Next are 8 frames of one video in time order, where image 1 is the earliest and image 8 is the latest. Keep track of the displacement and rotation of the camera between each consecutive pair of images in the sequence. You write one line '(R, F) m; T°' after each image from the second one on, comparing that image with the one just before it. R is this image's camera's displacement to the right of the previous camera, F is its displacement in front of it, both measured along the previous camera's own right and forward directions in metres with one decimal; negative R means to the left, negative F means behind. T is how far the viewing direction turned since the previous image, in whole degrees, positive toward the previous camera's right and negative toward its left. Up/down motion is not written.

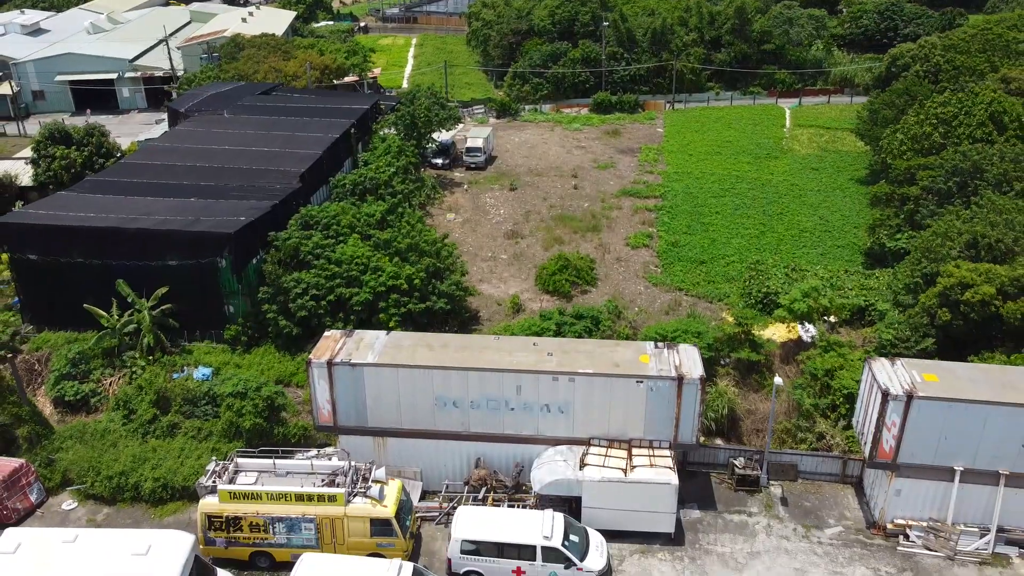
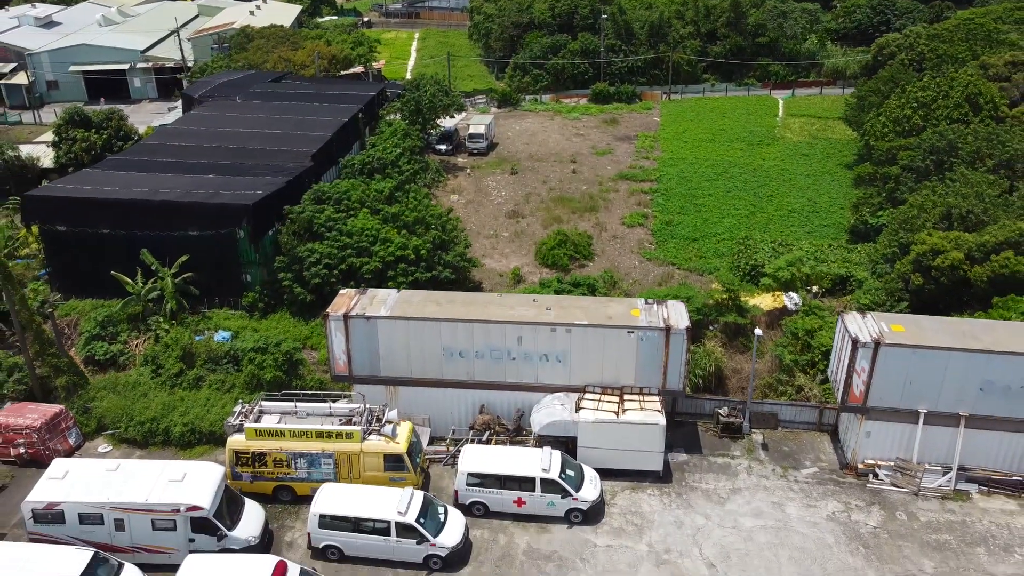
(0.0, -1.6) m; 0°
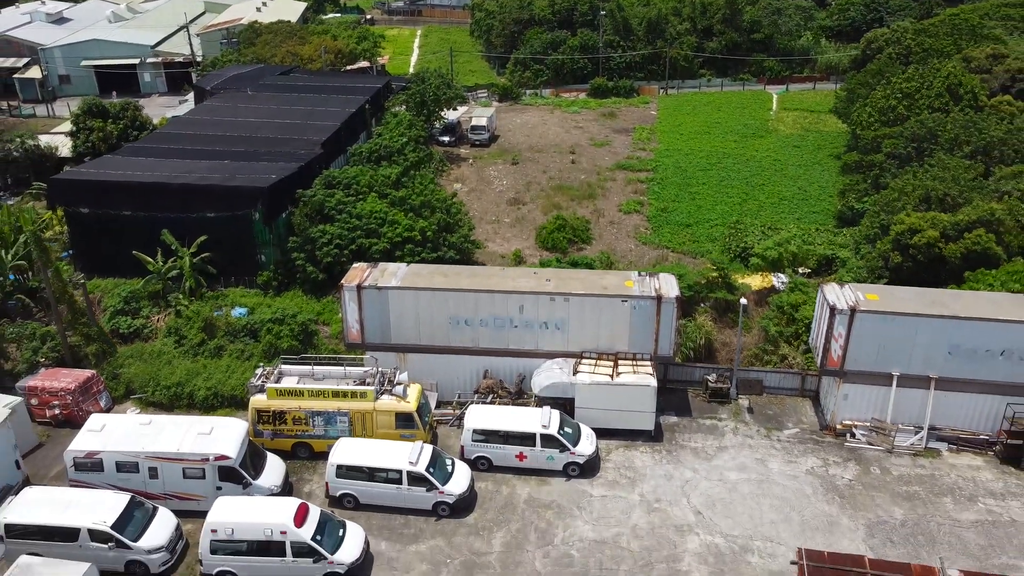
(0.0, -1.4) m; 0°
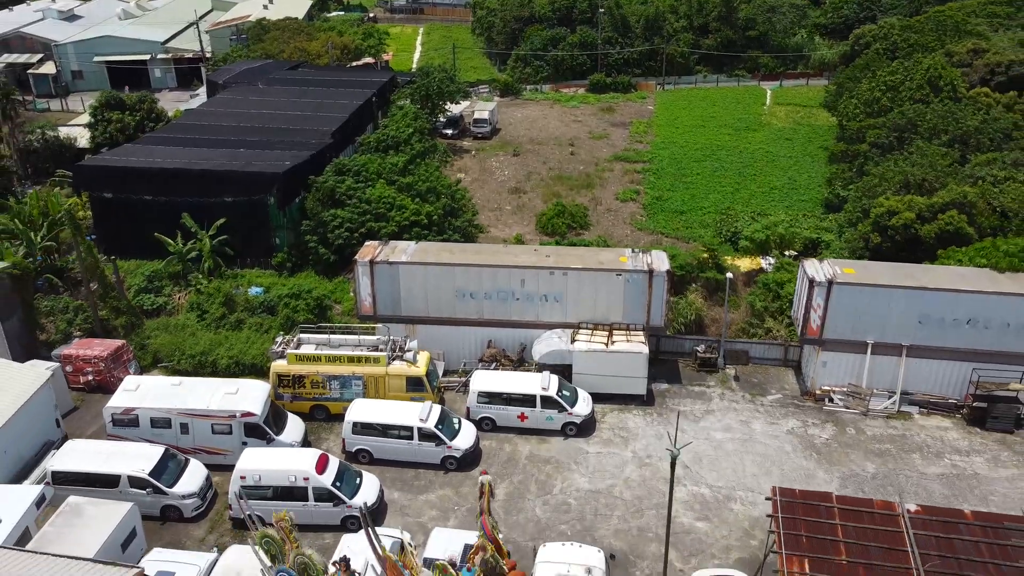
(0.0, -1.5) m; 0°
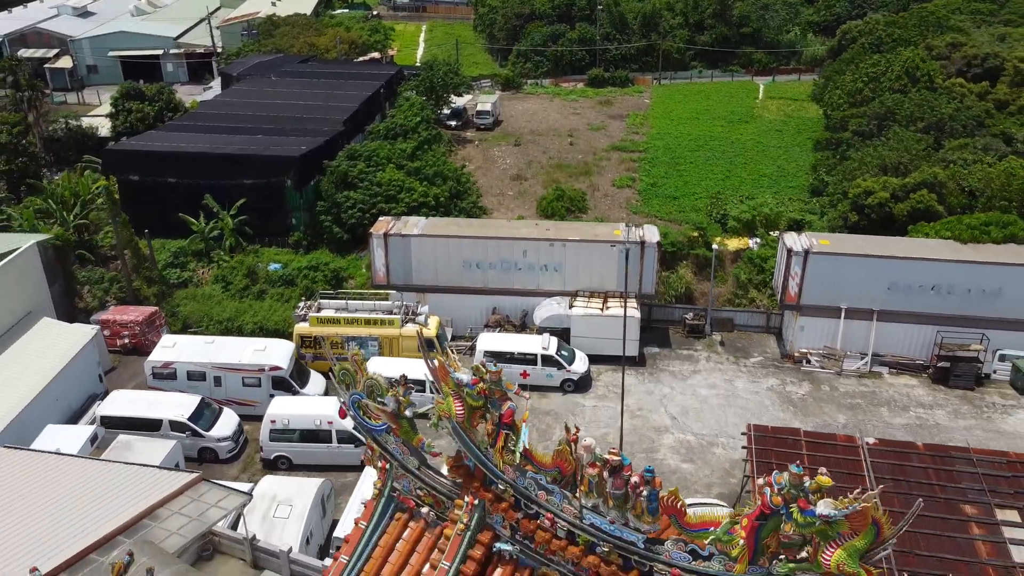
(-0.1, -1.9) m; 0°
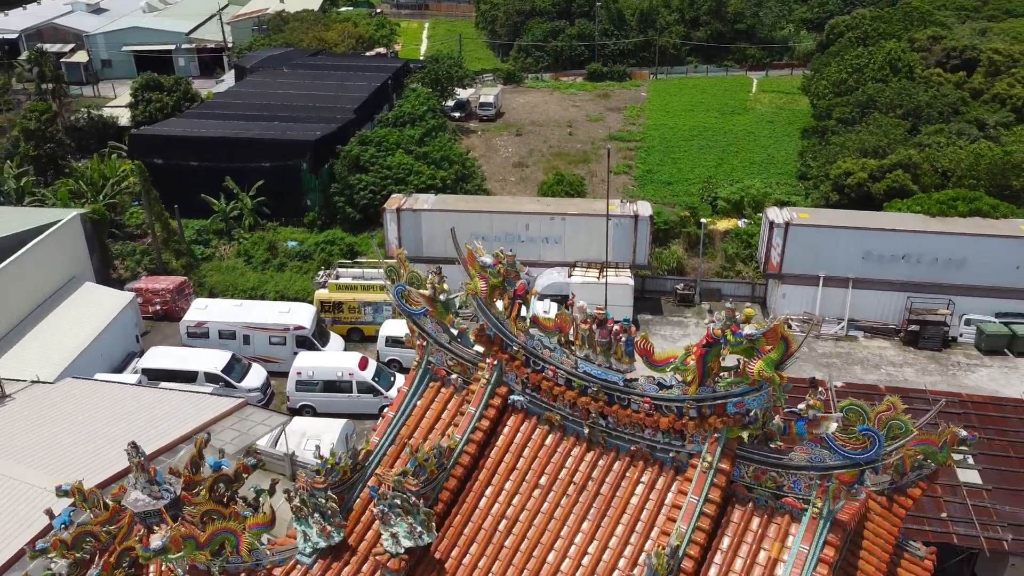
(-0.1, -1.9) m; 0°
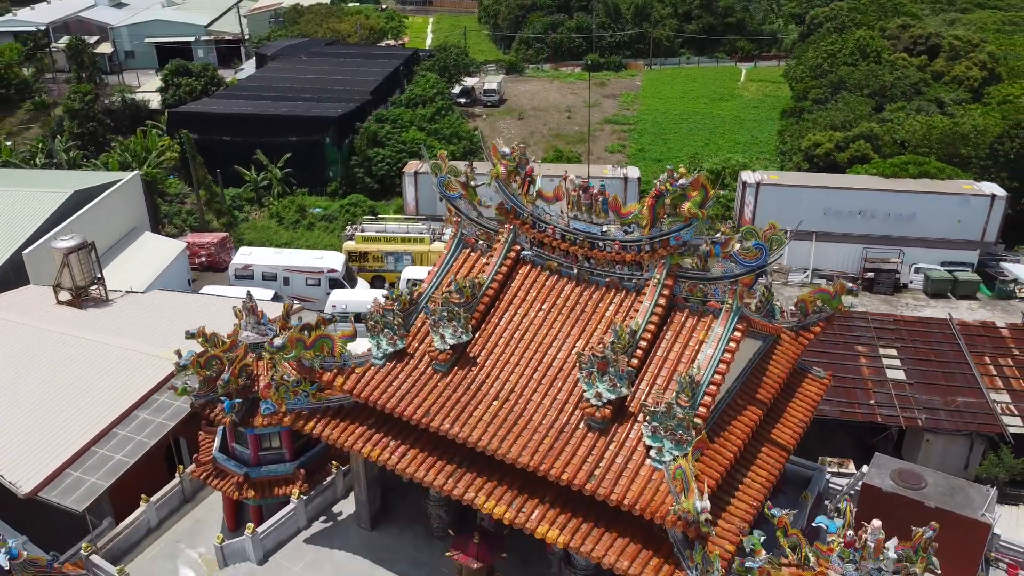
(-0.1, -3.5) m; 0°
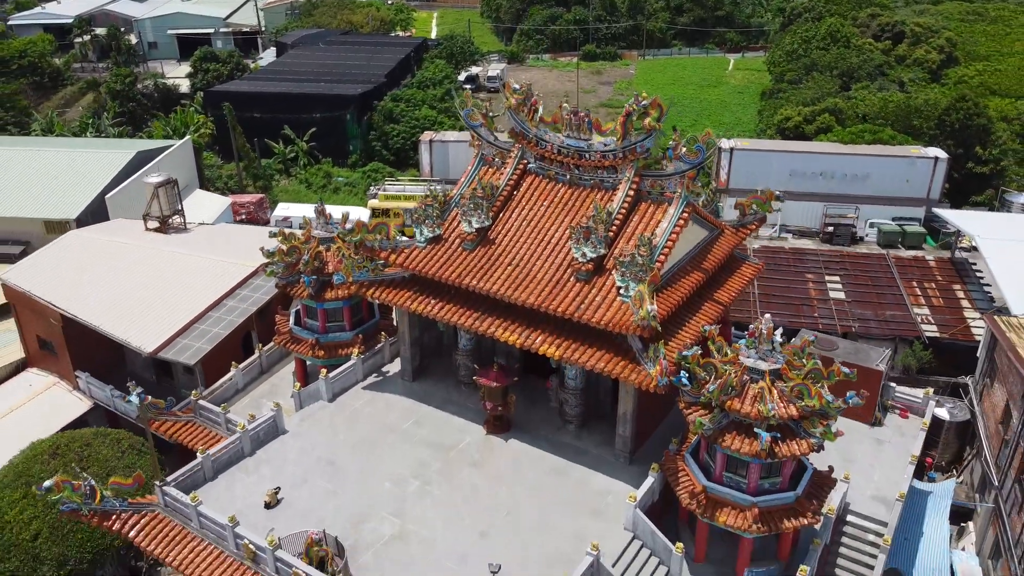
(-0.1, -4.0) m; 0°
